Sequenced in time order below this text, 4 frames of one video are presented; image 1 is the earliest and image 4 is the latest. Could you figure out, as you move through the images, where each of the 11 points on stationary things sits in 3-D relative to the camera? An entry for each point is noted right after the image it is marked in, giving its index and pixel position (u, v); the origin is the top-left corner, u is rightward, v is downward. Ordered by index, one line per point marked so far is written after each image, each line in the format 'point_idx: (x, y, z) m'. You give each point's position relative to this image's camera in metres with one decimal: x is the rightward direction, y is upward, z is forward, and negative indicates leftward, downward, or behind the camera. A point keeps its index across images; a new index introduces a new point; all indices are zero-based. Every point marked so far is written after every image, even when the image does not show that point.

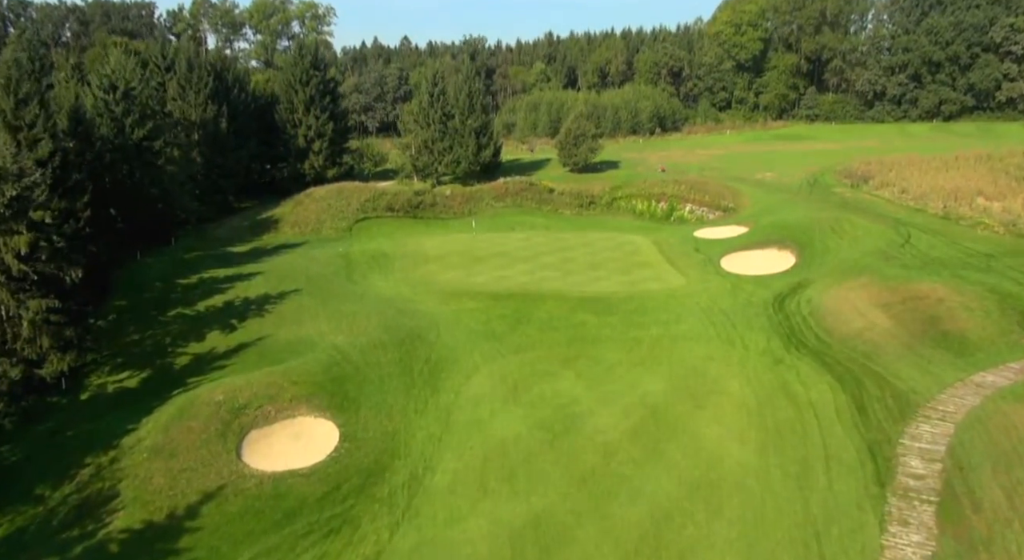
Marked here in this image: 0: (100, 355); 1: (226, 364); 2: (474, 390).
0: (-13.9, -2.6, +19.7) m
1: (-9.2, -2.7, +19.0) m
2: (-1.2, -3.4, +18.2) m
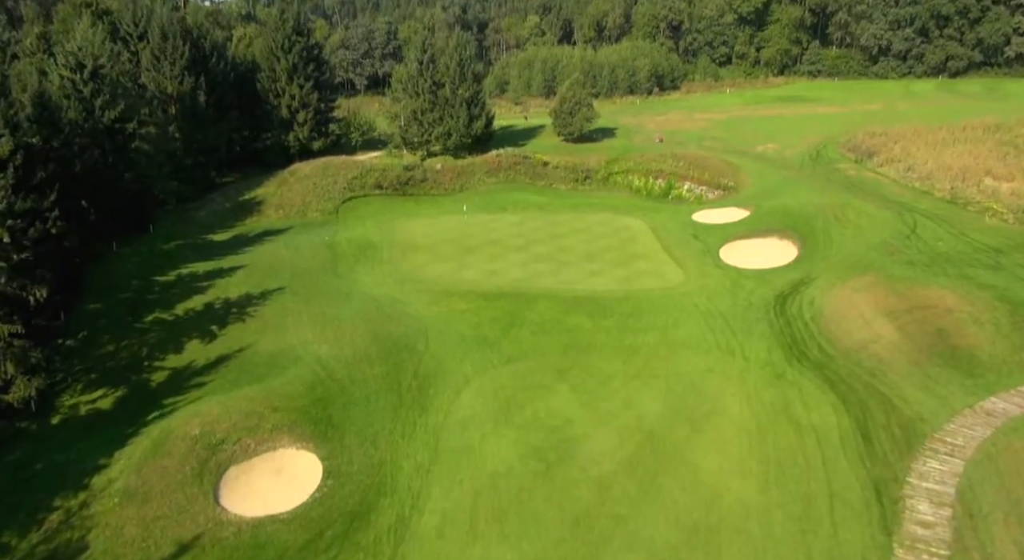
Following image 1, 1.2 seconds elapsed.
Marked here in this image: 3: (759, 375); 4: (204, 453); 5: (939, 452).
0: (-14.1, -2.9, +18.9) m
1: (-9.5, -3.1, +18.2) m
2: (-1.4, -3.9, +17.5) m
3: (+7.7, -3.0, +18.4) m
4: (-7.6, -4.3, +14.6) m
5: (+10.2, -4.1, +14.1) m
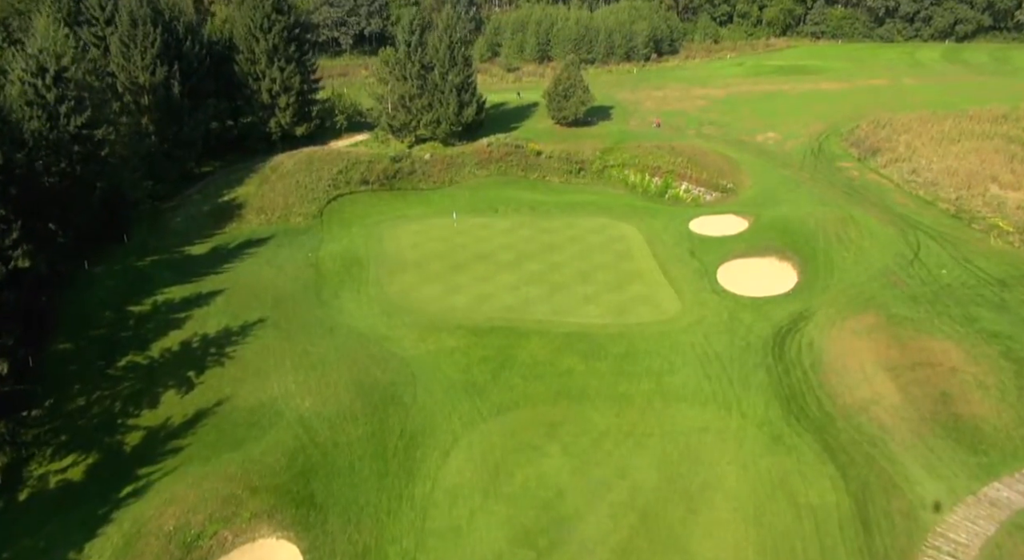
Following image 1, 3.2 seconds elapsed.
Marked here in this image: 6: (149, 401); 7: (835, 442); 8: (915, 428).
0: (-14.4, -4.7, +18.0) m
1: (-9.8, -4.9, +17.4) m
2: (-1.7, -5.7, +16.9) m
3: (+7.4, -4.8, +17.8) m
4: (-7.9, -6.3, +13.9) m
5: (+10.0, -6.2, +13.6) m
6: (-11.9, -4.0, +19.3) m
7: (+9.5, -4.8, +17.2) m
8: (+11.7, -4.3, +17.1) m
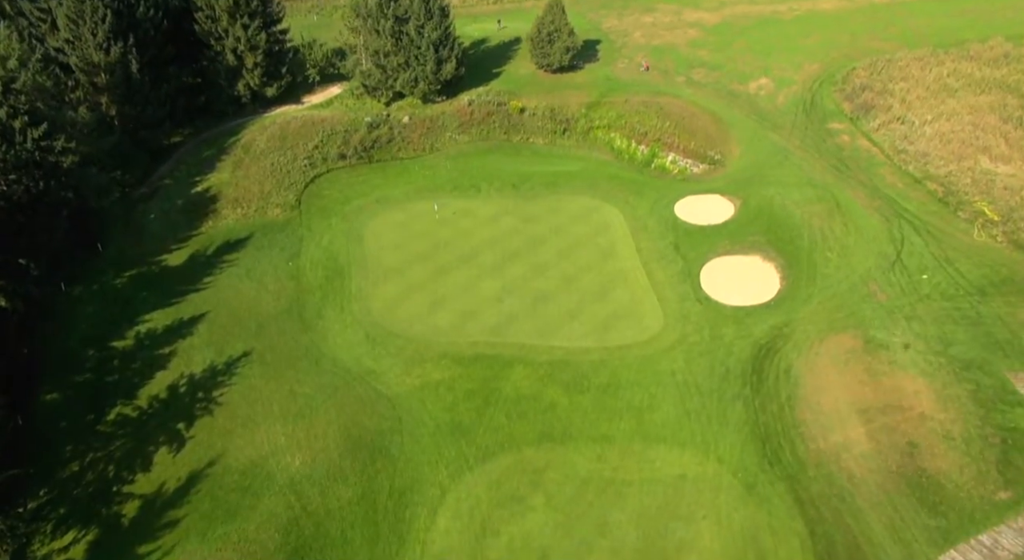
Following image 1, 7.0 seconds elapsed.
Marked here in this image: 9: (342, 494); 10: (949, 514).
0: (-14.9, -7.1, +18.5) m
1: (-10.2, -7.3, +18.0) m
2: (-2.2, -7.9, +17.8) m
3: (+6.9, -6.5, +18.6) m
4: (-8.3, -9.2, +14.8) m
5: (+9.6, -8.6, +14.8) m
6: (-12.4, -6.1, +19.6) m
7: (+9.0, -6.6, +18.1) m
8: (+11.3, -6.0, +17.9) m
9: (-5.4, -6.8, +18.7) m
10: (+12.7, -6.6, +17.0) m
